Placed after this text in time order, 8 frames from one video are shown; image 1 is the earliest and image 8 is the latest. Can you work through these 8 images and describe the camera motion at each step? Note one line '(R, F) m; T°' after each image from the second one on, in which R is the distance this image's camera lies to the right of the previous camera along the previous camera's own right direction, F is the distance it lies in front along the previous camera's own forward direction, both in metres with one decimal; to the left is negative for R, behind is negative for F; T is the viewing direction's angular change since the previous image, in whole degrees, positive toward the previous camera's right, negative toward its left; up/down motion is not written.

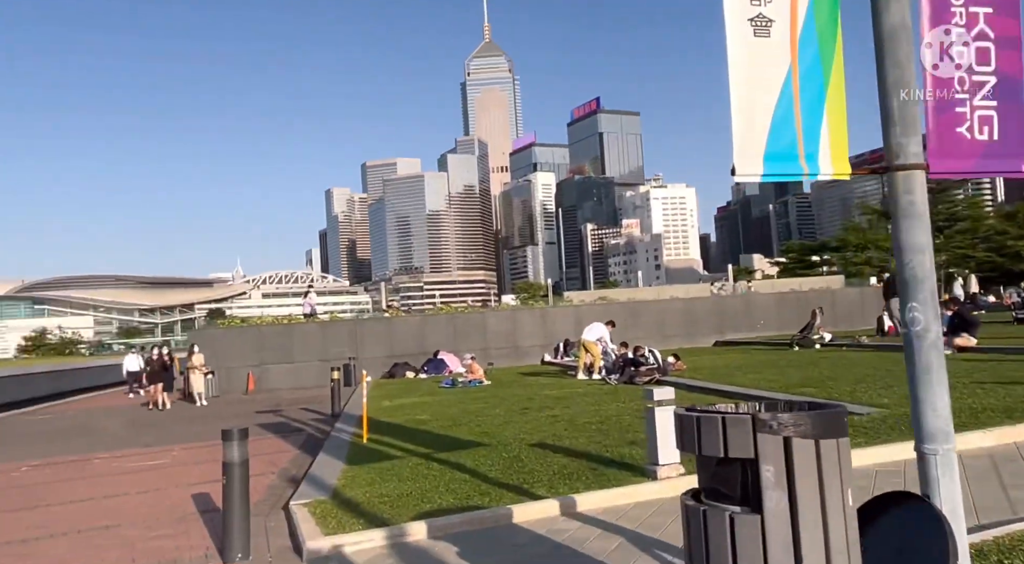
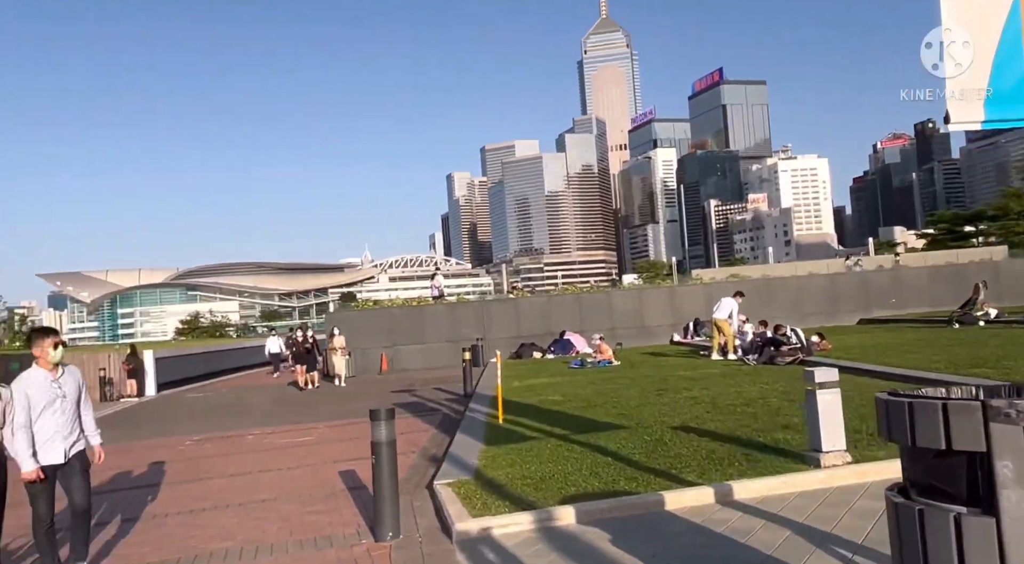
(-0.2, +0.3) m; -10°
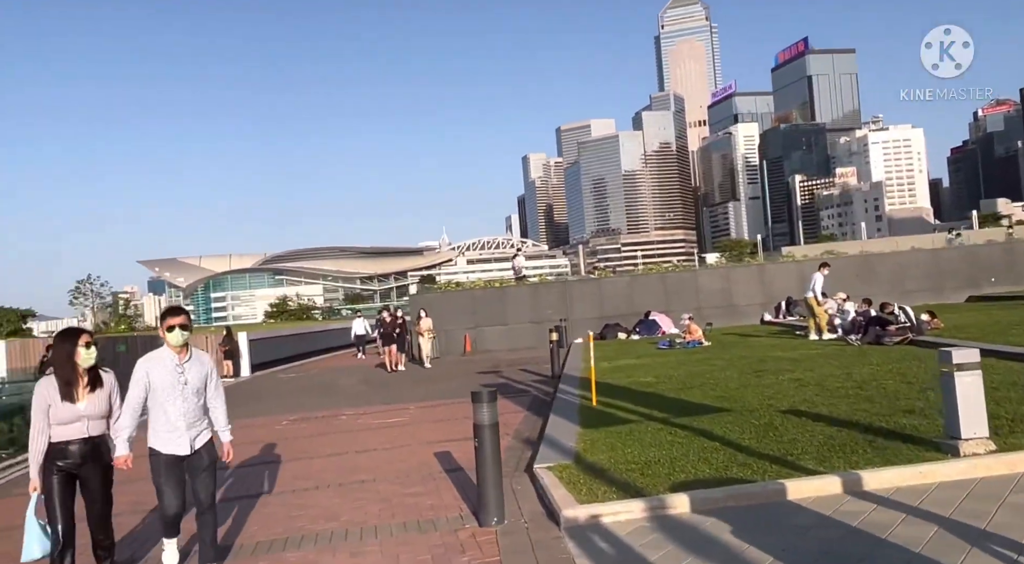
(-0.3, +0.3) m; -6°
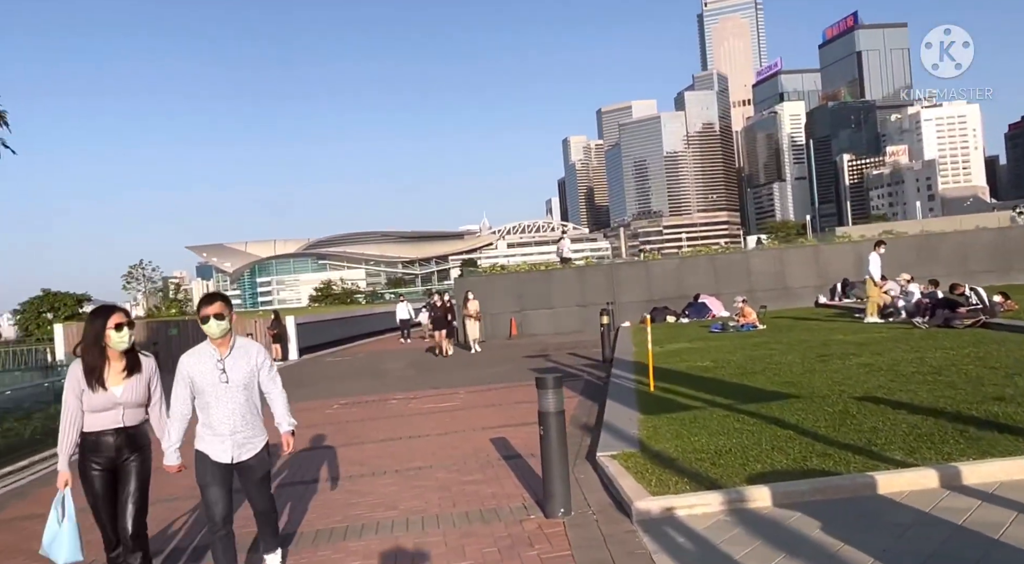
(-0.2, +0.3) m; -3°
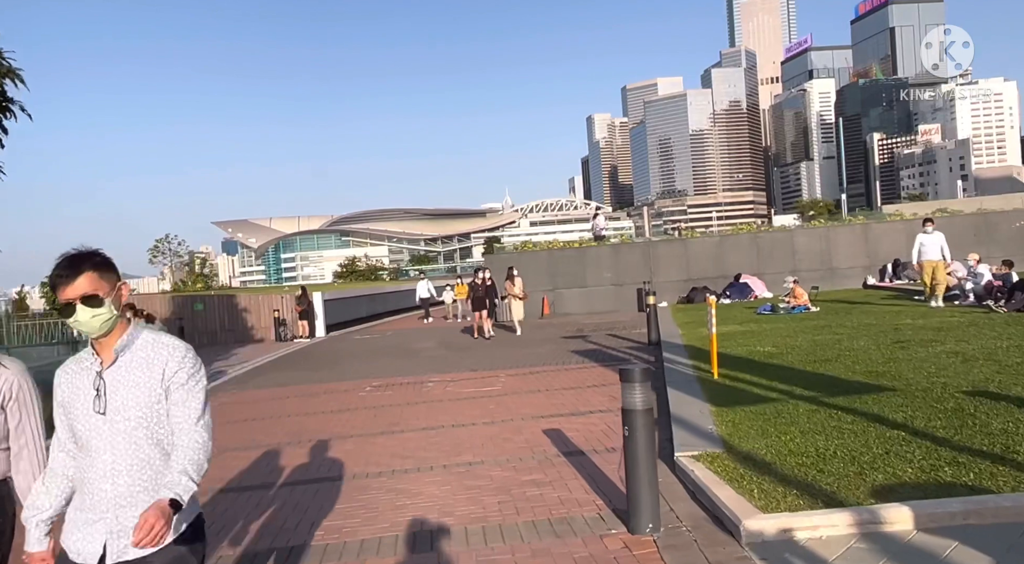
(-0.4, +0.9) m; -2°
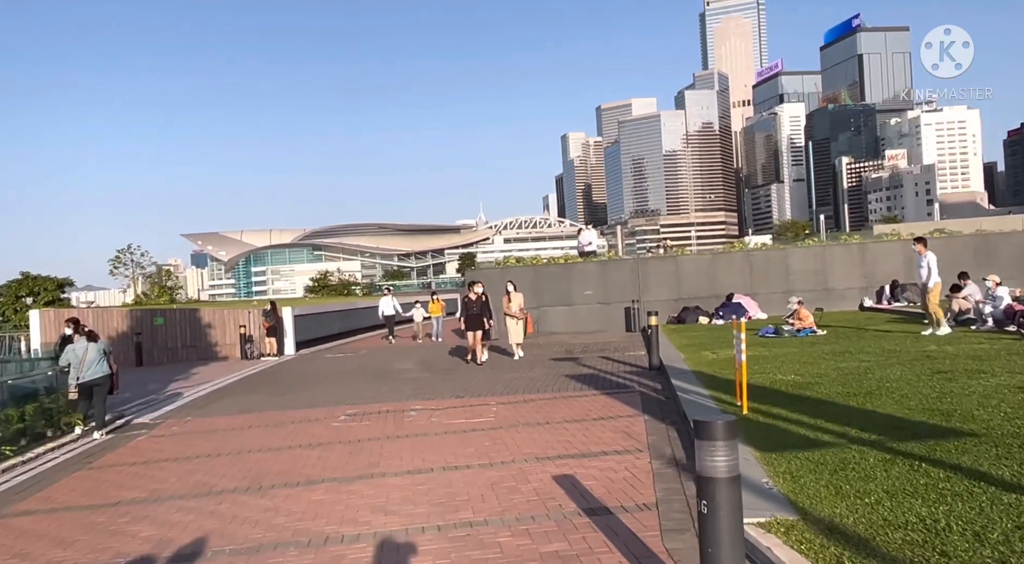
(-0.3, +1.3) m; +2°
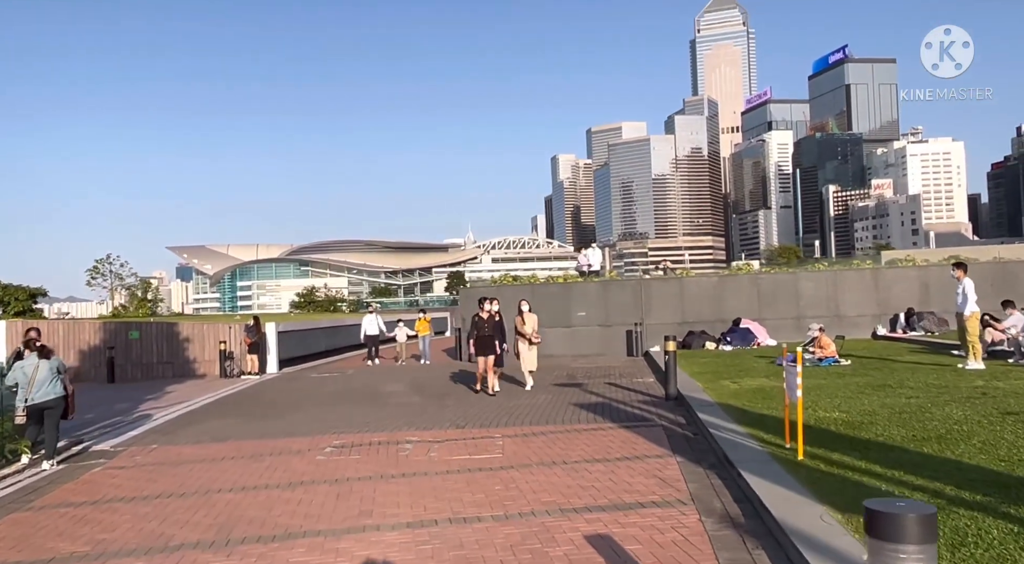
(-0.3, +1.2) m; +1°
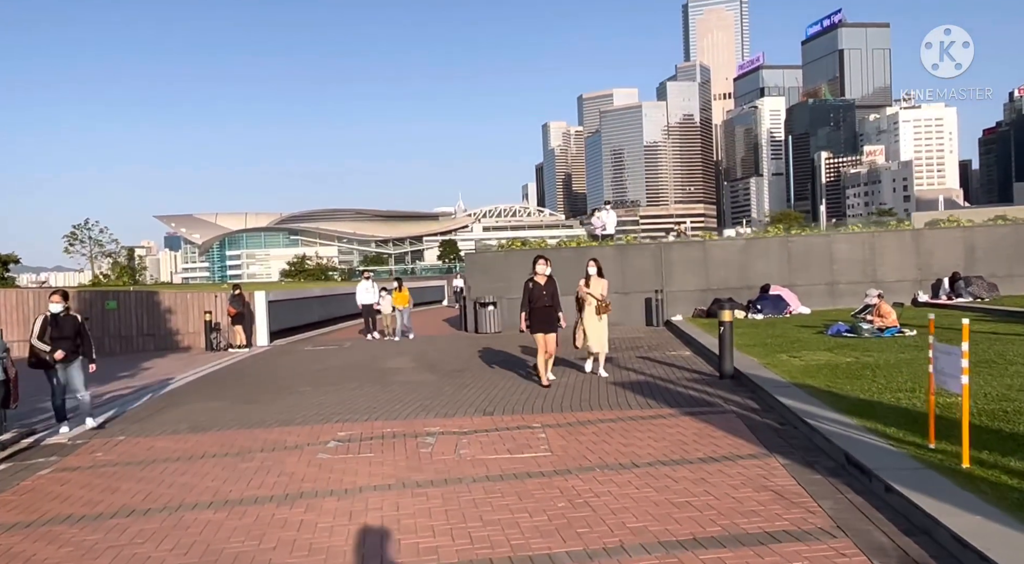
(-0.6, +1.9) m; +1°
